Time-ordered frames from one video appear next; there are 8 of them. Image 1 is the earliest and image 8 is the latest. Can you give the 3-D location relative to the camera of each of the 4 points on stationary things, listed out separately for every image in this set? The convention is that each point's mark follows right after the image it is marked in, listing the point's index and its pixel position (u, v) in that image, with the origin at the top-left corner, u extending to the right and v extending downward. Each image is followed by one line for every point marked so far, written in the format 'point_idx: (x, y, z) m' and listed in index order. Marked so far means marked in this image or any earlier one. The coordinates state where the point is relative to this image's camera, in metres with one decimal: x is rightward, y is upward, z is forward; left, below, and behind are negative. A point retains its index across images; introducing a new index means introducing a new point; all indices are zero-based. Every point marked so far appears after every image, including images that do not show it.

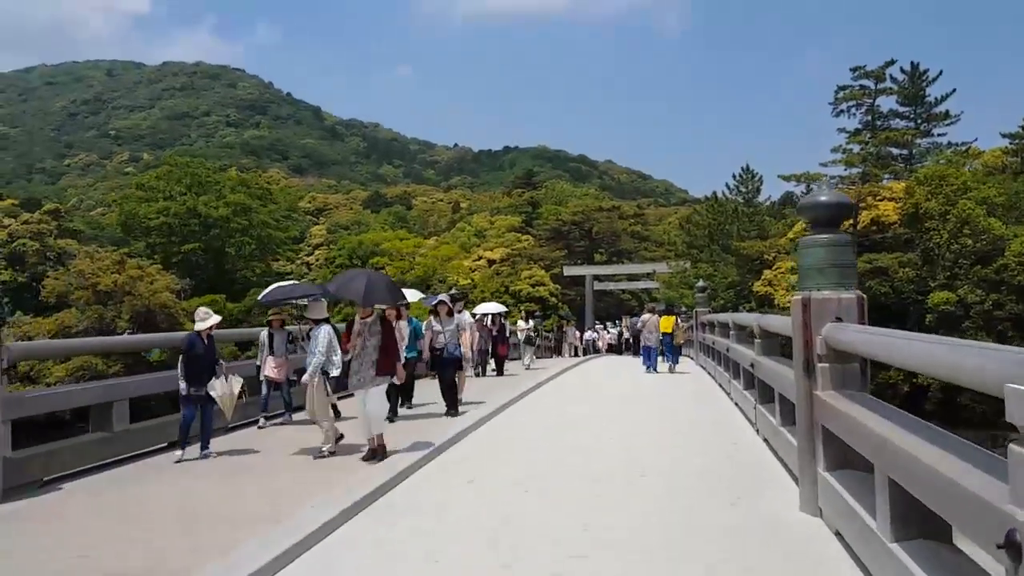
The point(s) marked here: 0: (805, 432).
0: (+1.9, -0.9, +6.0) m
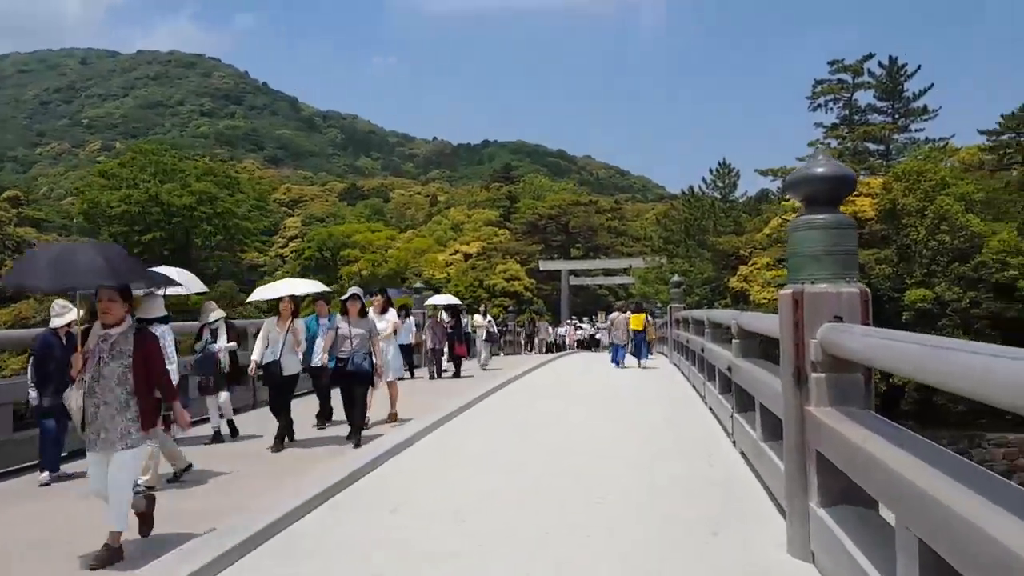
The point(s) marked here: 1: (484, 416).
0: (+1.5, -0.9, +4.9) m
1: (-0.4, -1.9, +13.2) m
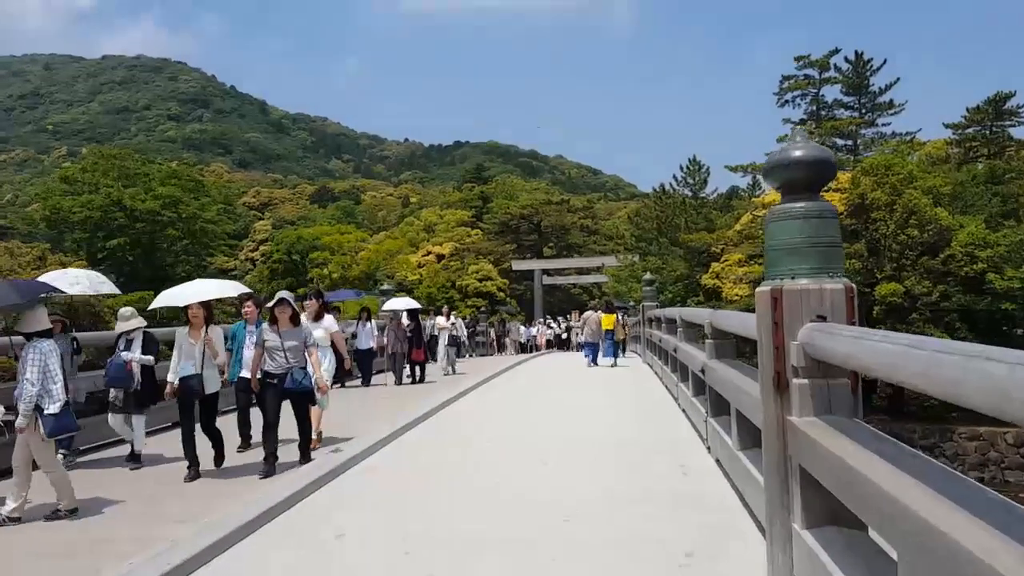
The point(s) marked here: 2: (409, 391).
0: (+1.2, -0.9, +4.5) m
1: (-0.9, -1.9, +12.6) m
2: (-1.9, -1.8, +15.8) m
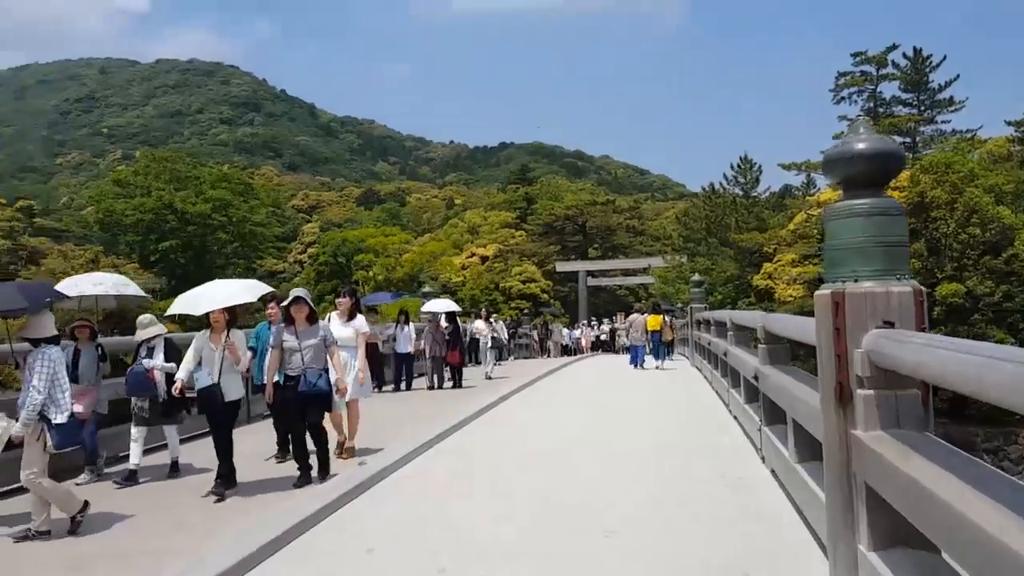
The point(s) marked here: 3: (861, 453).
0: (+1.4, -0.9, +4.2) m
1: (-0.3, -1.9, +12.4) m
2: (-1.1, -1.8, +15.6) m
3: (+1.4, -0.7, +3.8) m
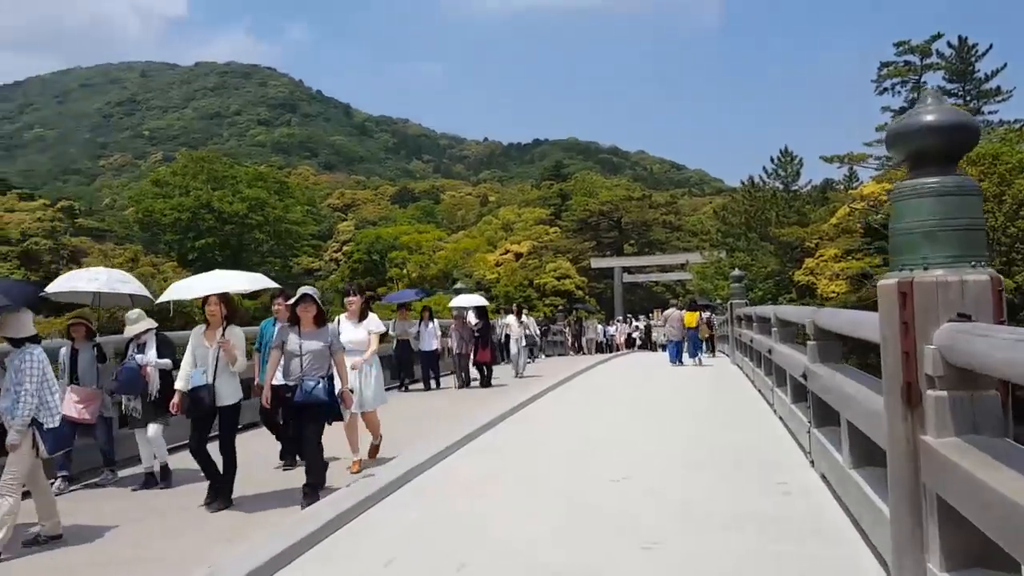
0: (+1.5, -0.8, +3.7) m
1: (+0.1, -1.8, +12.1) m
2: (-0.6, -1.7, +15.3) m
3: (+1.5, -0.6, +3.4) m
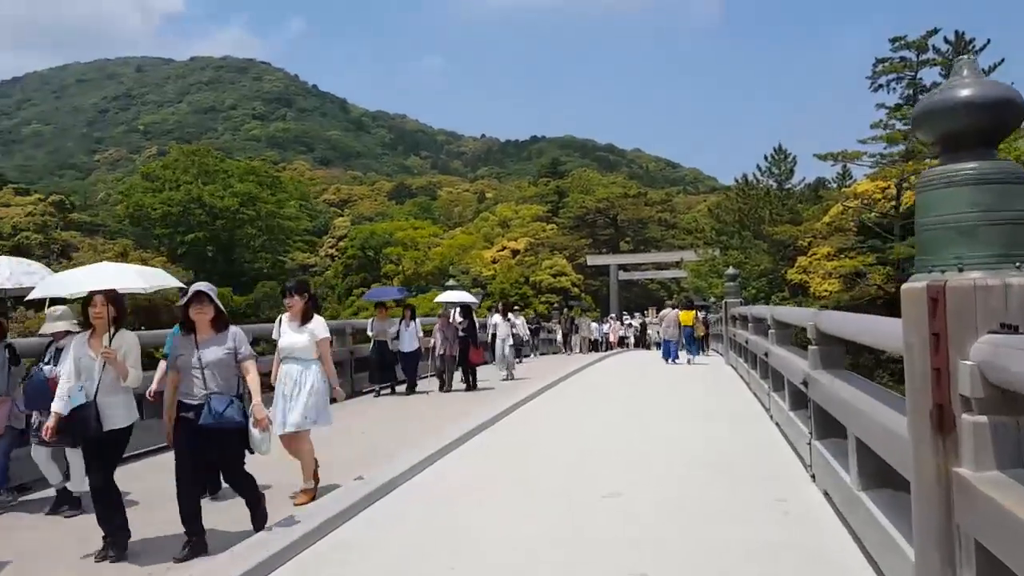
0: (+1.4, -0.9, +3.2) m
1: (0.0, -1.8, +11.5) m
2: (-0.8, -1.7, +14.8) m
3: (+1.4, -0.6, +2.9) m
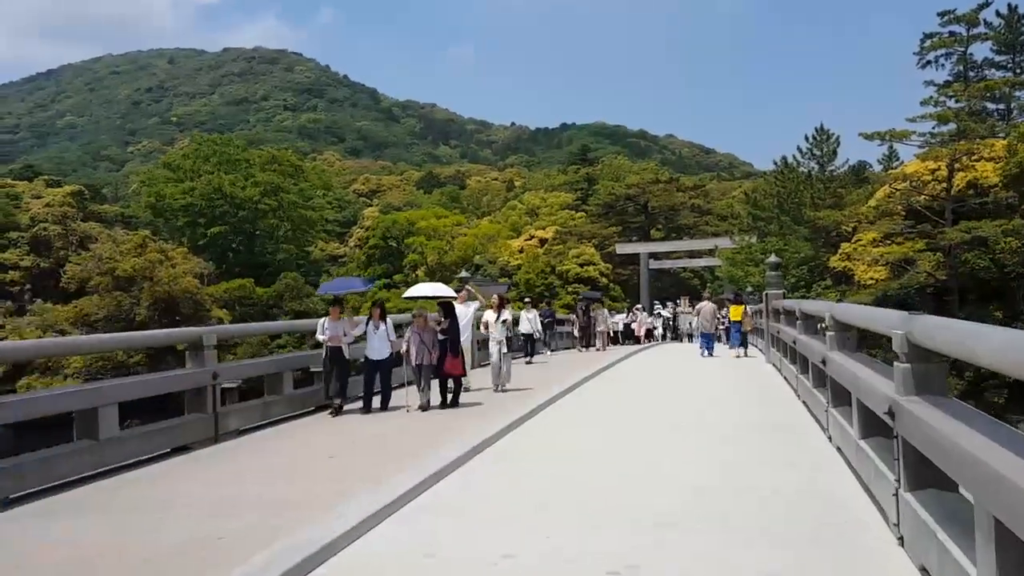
0: (+1.2, -0.9, +1.5) m
1: (0.0, -1.8, +9.9) m
2: (-0.6, -1.6, +13.1) m
3: (+1.2, -0.7, +1.2) m
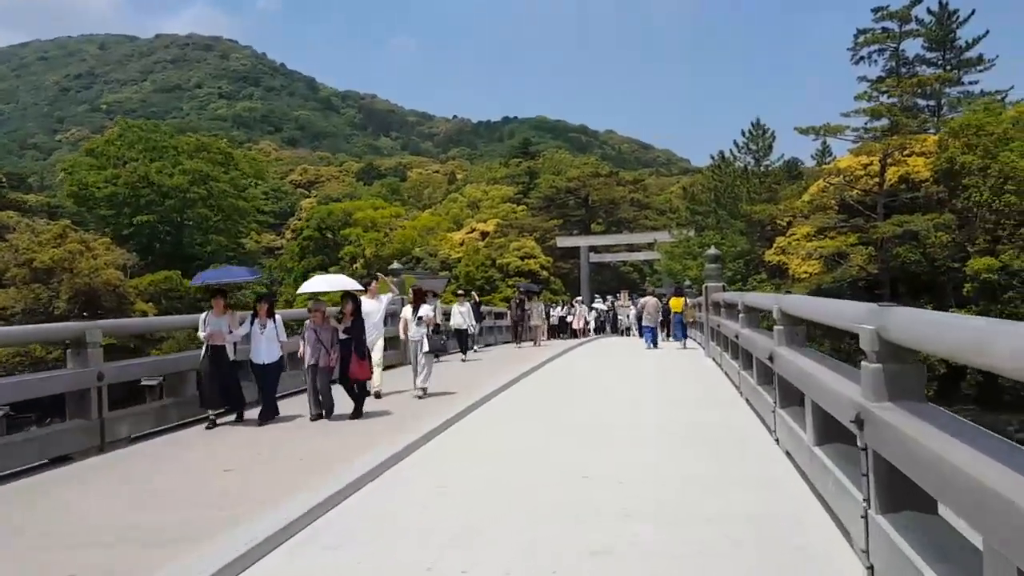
0: (+0.9, -0.8, +0.9) m
1: (-0.8, -1.7, +9.2) m
2: (-1.6, -1.5, +12.4) m
3: (+0.9, -0.6, +0.6) m
